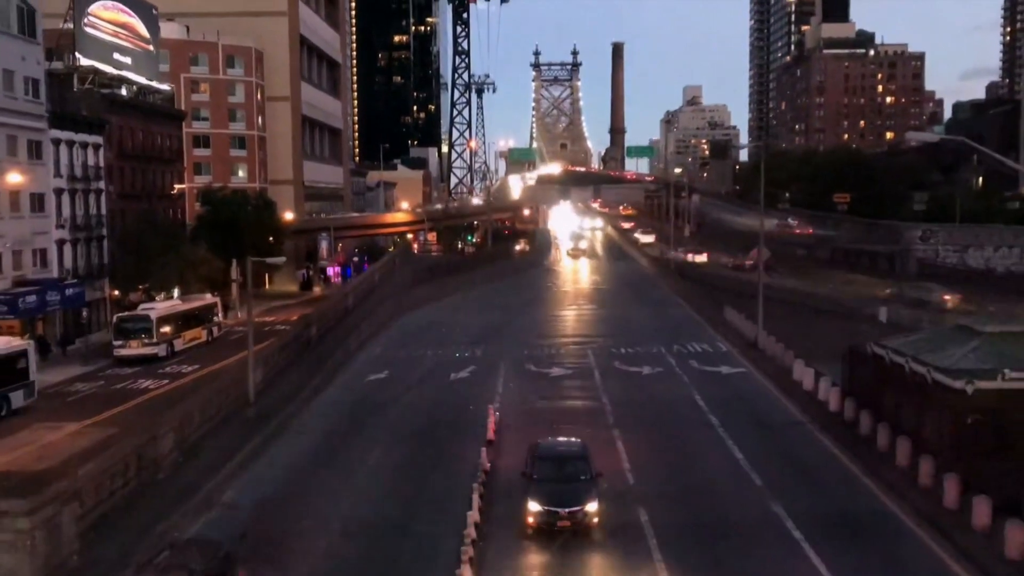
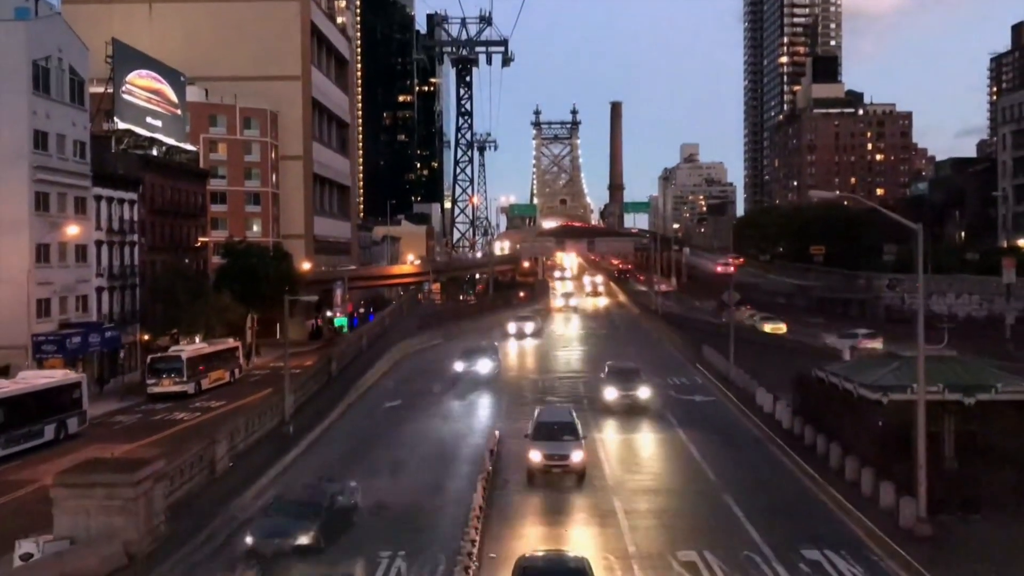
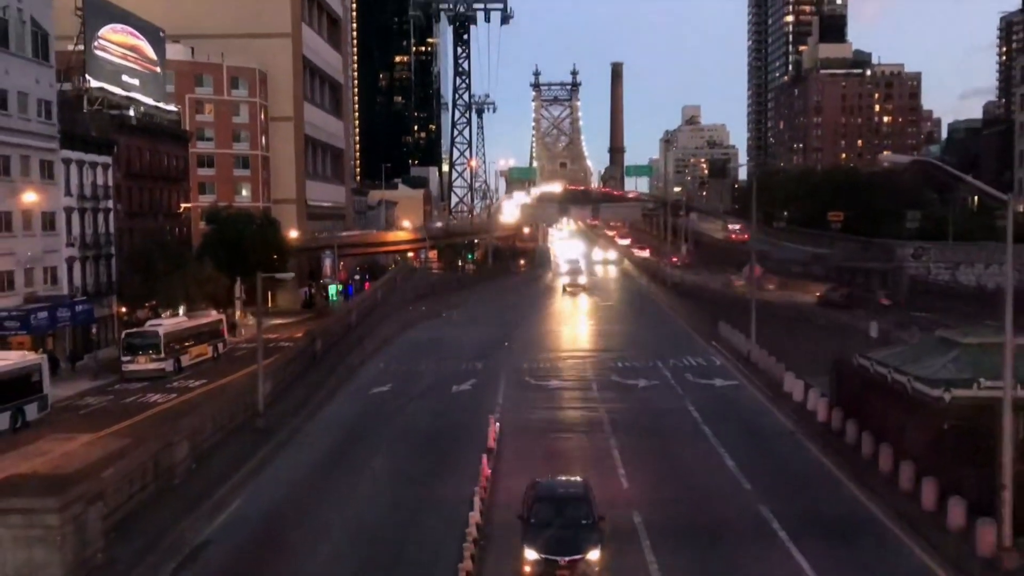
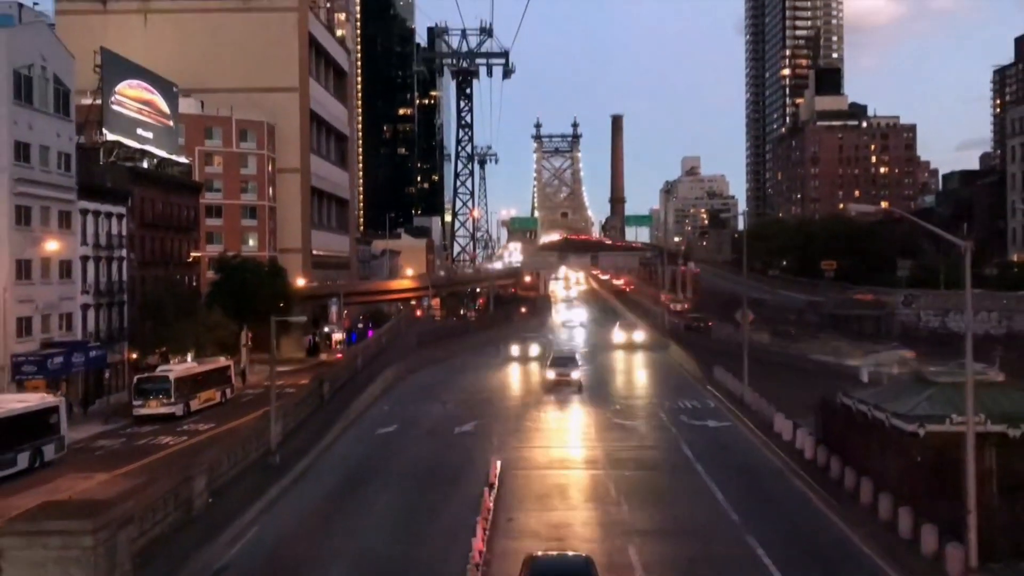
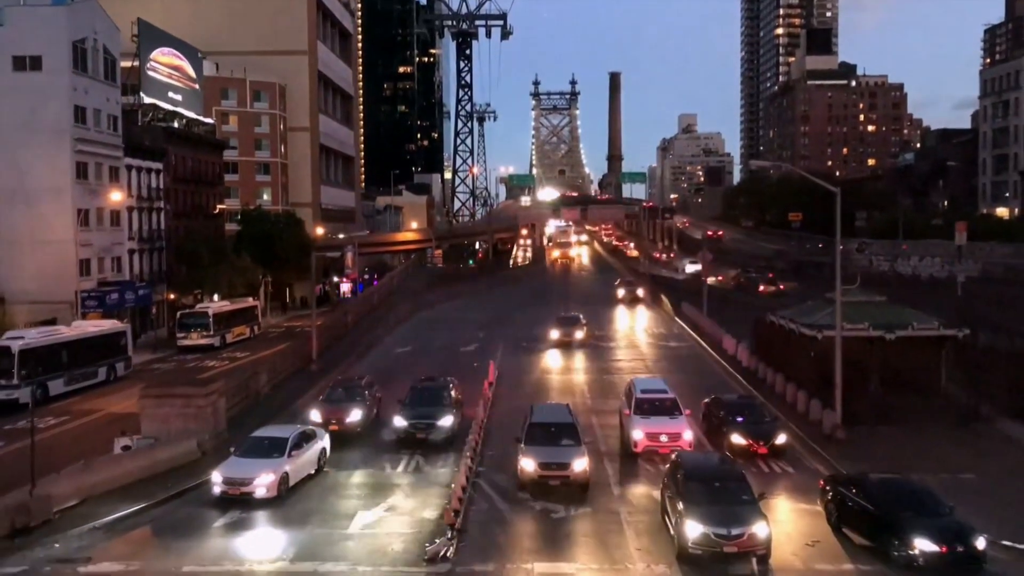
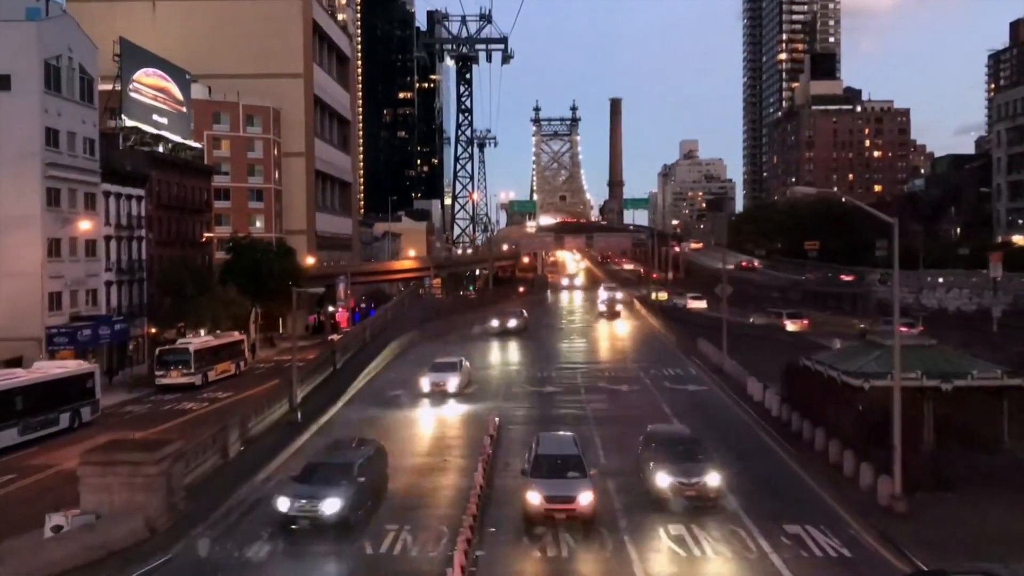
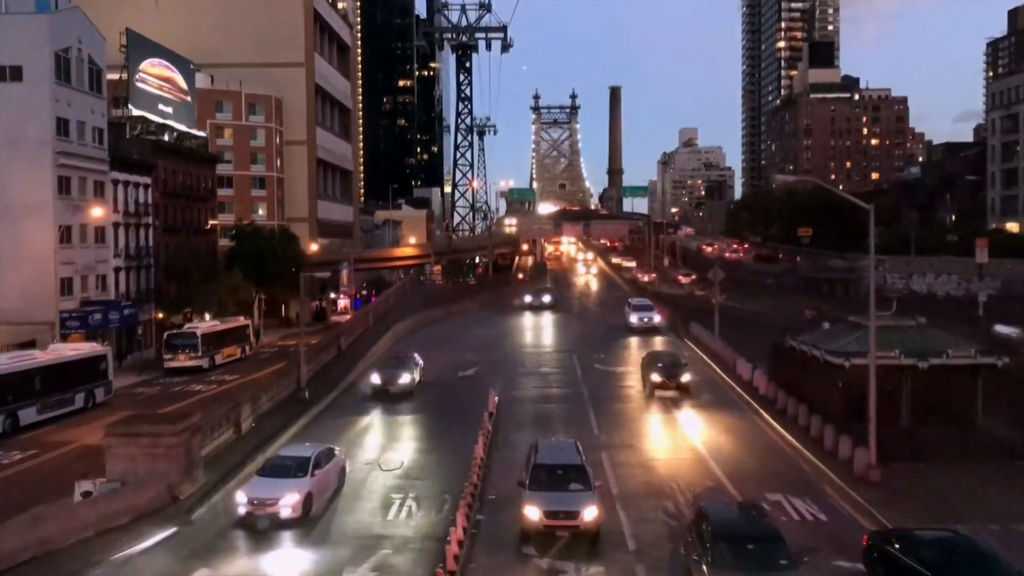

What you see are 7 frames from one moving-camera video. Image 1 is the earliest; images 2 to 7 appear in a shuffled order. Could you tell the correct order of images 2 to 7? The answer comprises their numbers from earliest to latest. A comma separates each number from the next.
3, 4, 2, 6, 7, 5
